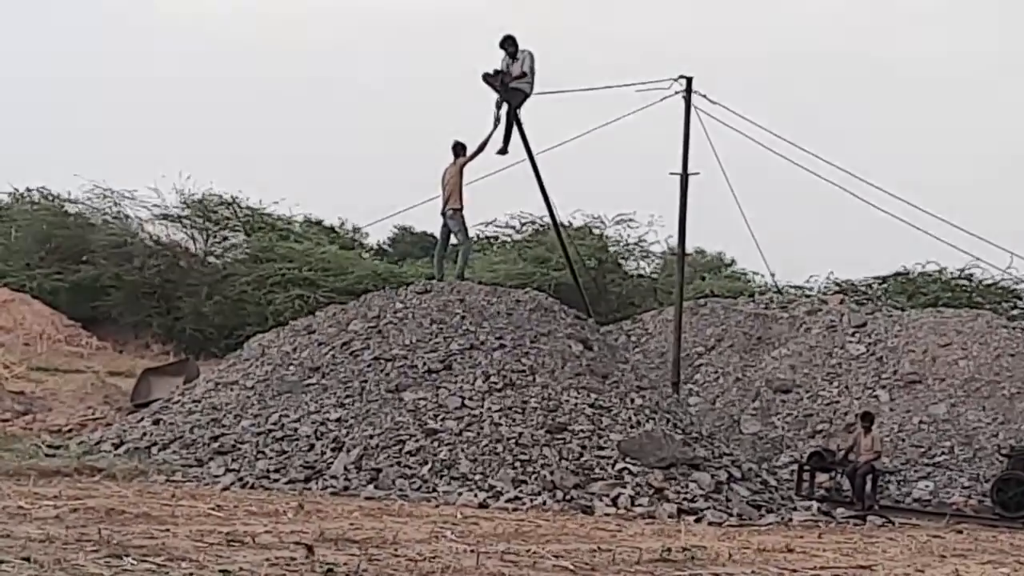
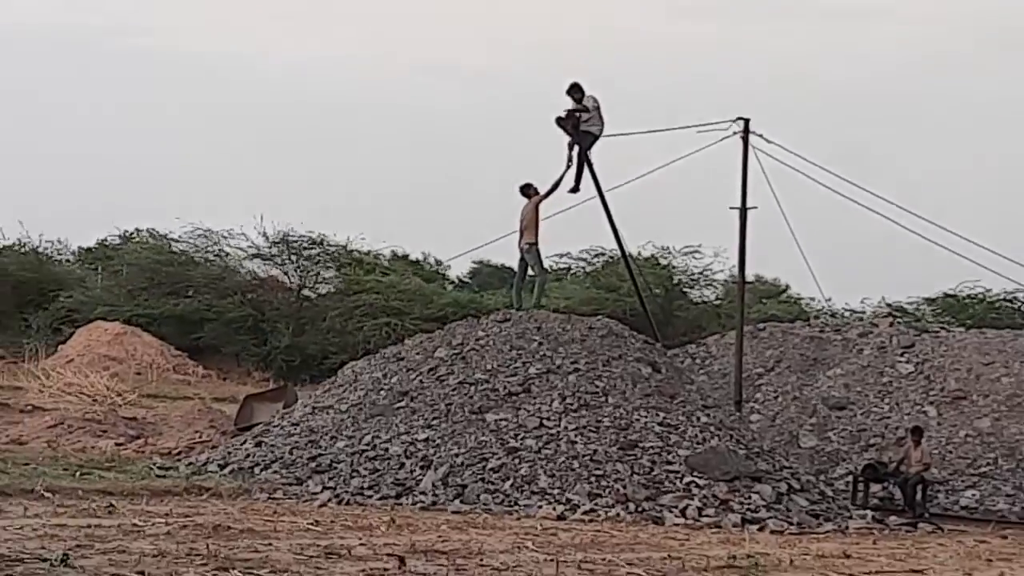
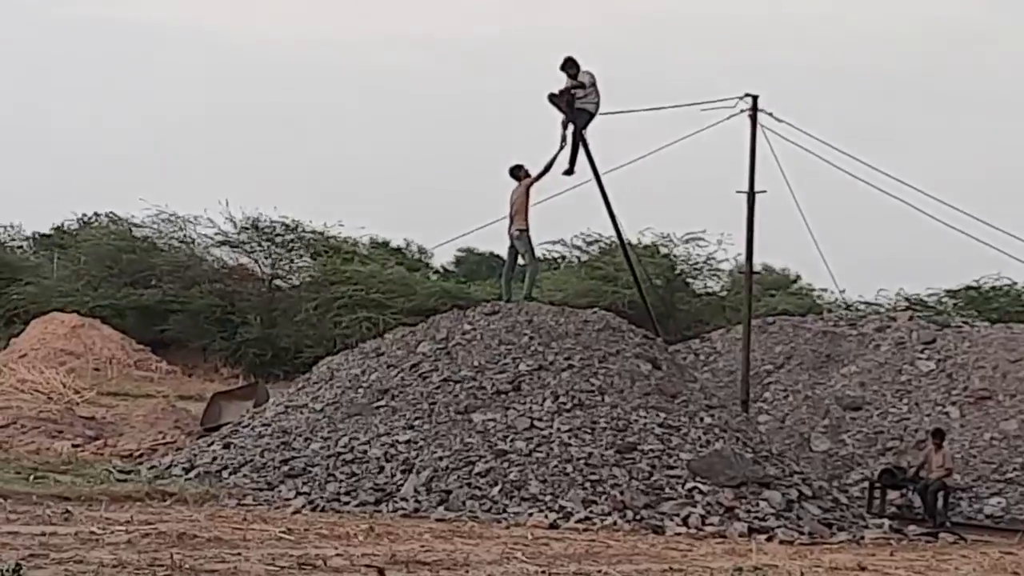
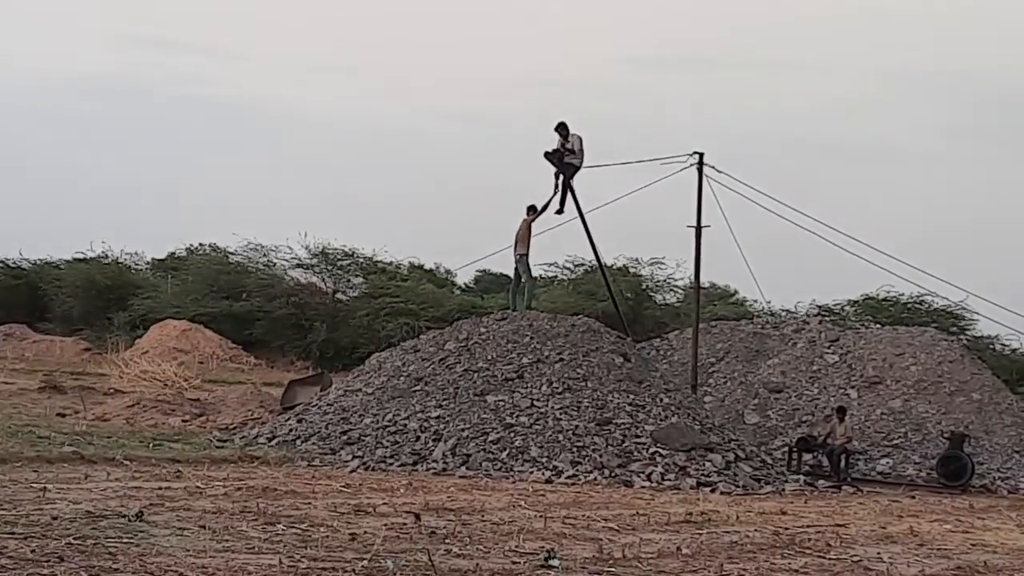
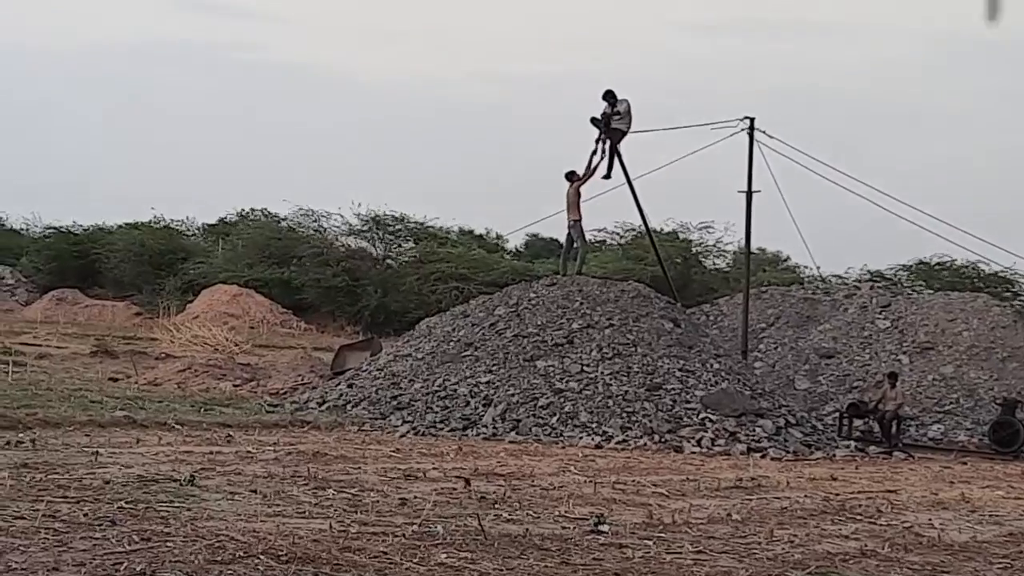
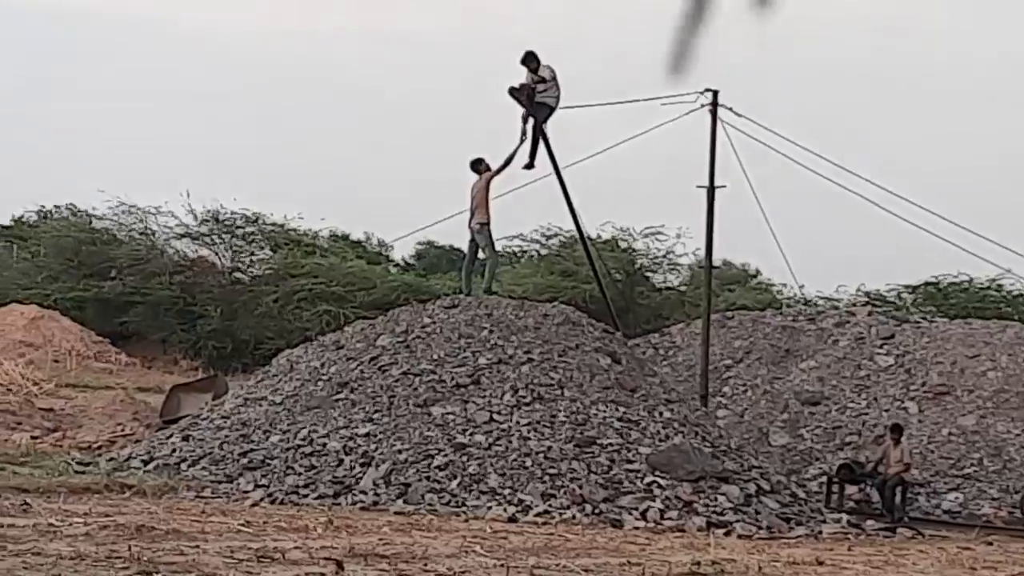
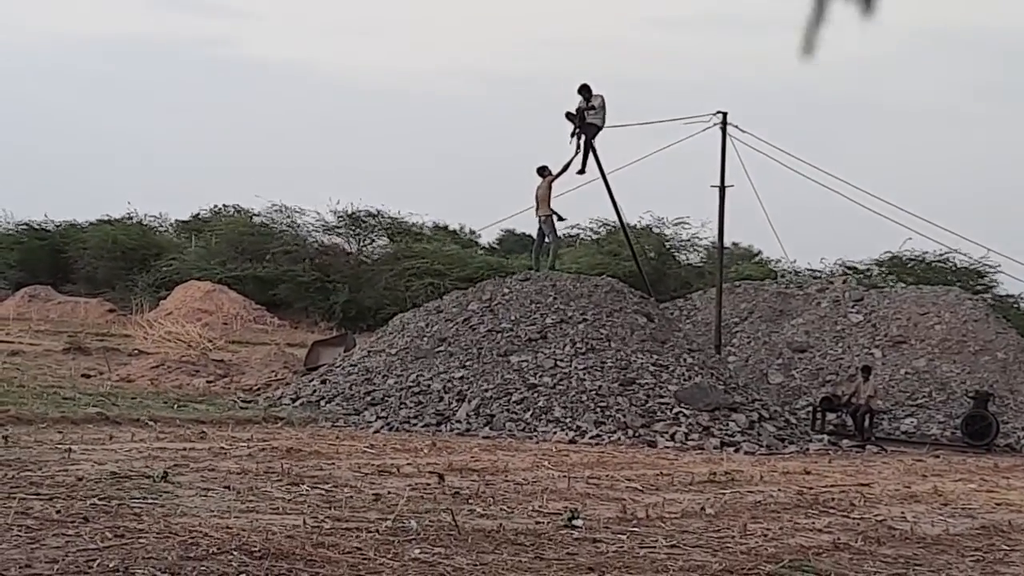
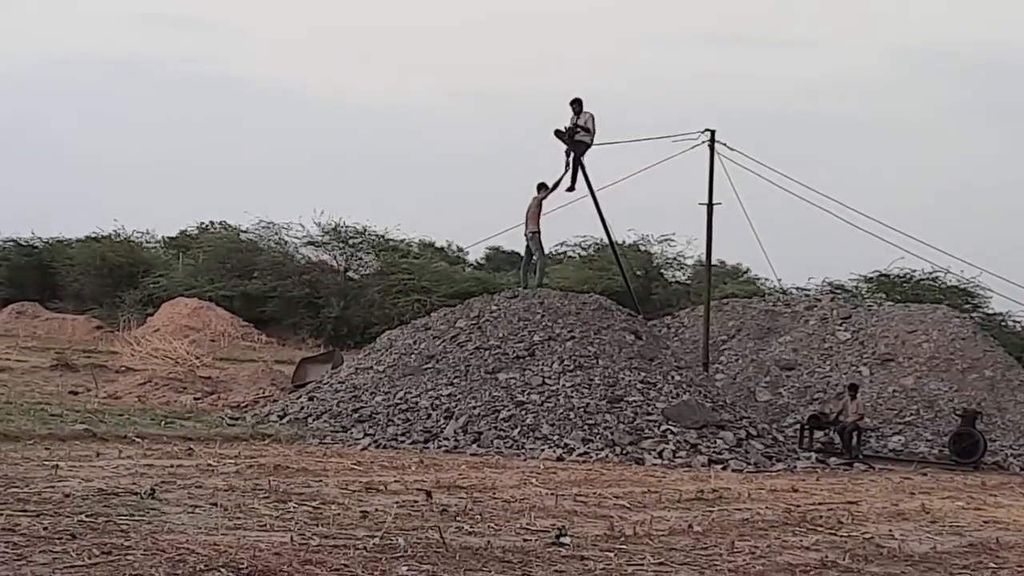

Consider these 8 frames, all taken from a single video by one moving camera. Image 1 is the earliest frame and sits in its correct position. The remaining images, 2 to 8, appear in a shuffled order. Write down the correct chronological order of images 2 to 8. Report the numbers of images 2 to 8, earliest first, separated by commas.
6, 3, 2, 4, 8, 7, 5
